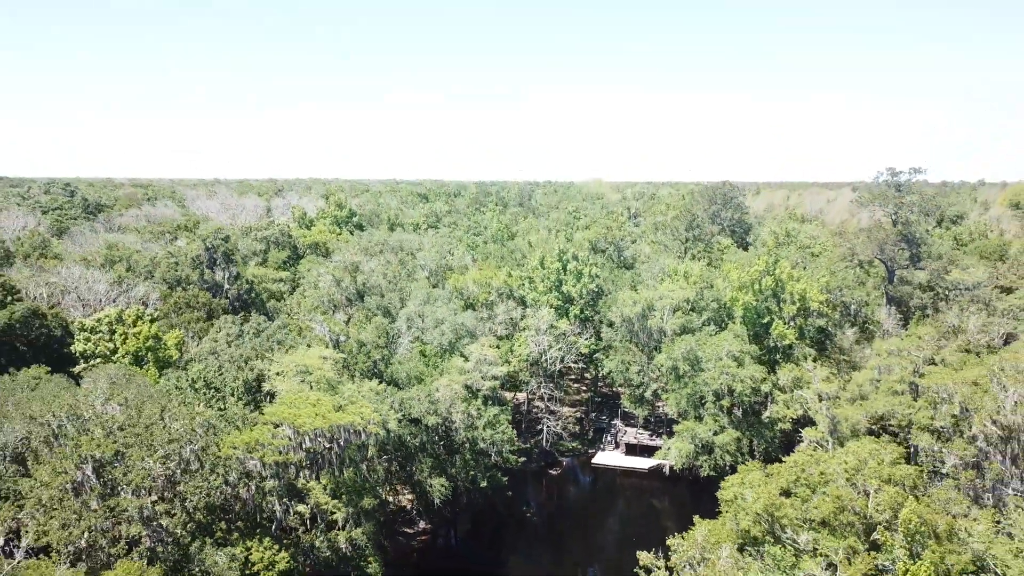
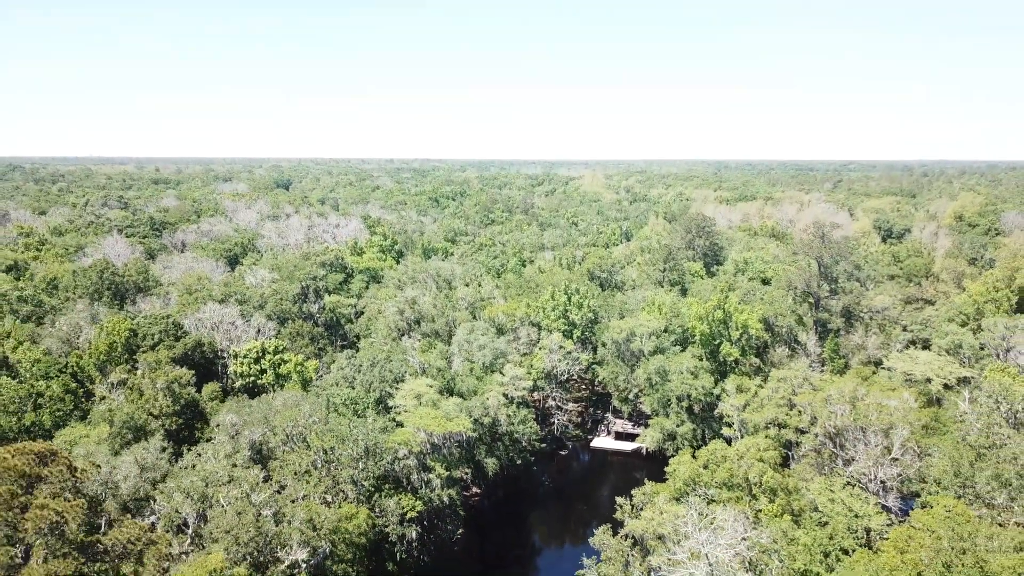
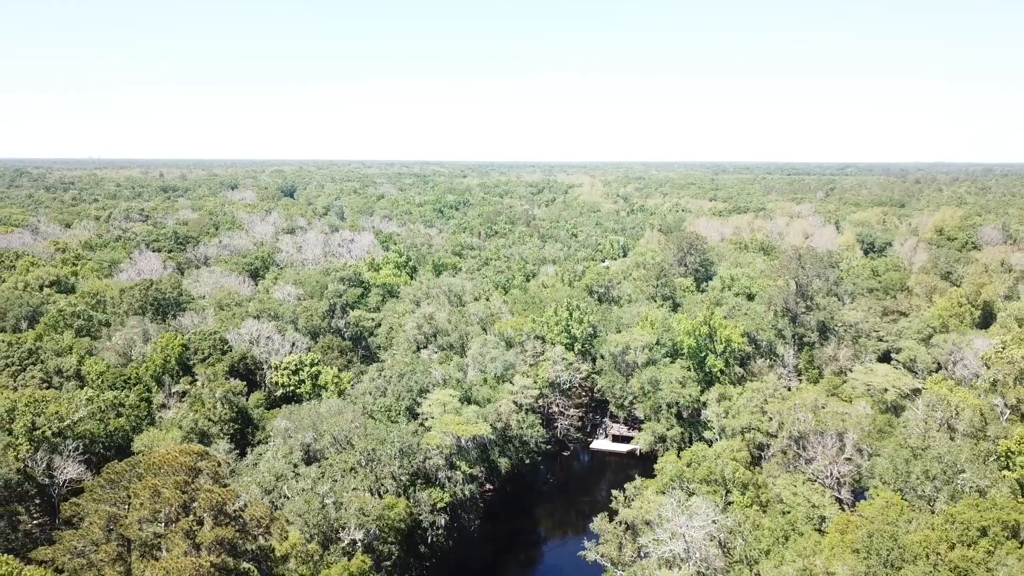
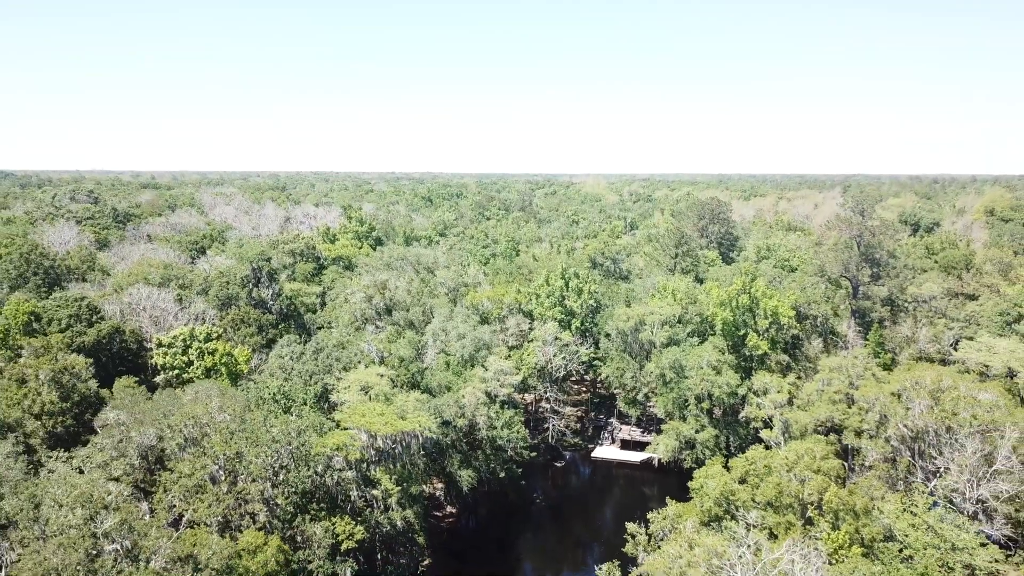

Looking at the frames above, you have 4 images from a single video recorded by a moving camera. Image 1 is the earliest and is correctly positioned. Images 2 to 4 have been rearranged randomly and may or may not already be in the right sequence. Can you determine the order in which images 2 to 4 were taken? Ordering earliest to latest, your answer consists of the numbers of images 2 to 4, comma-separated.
4, 2, 3
